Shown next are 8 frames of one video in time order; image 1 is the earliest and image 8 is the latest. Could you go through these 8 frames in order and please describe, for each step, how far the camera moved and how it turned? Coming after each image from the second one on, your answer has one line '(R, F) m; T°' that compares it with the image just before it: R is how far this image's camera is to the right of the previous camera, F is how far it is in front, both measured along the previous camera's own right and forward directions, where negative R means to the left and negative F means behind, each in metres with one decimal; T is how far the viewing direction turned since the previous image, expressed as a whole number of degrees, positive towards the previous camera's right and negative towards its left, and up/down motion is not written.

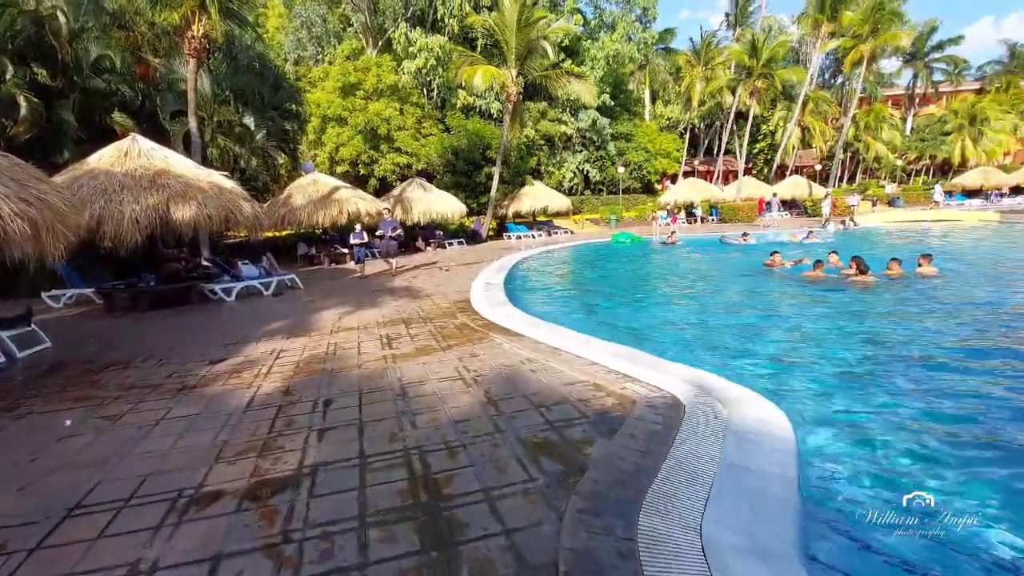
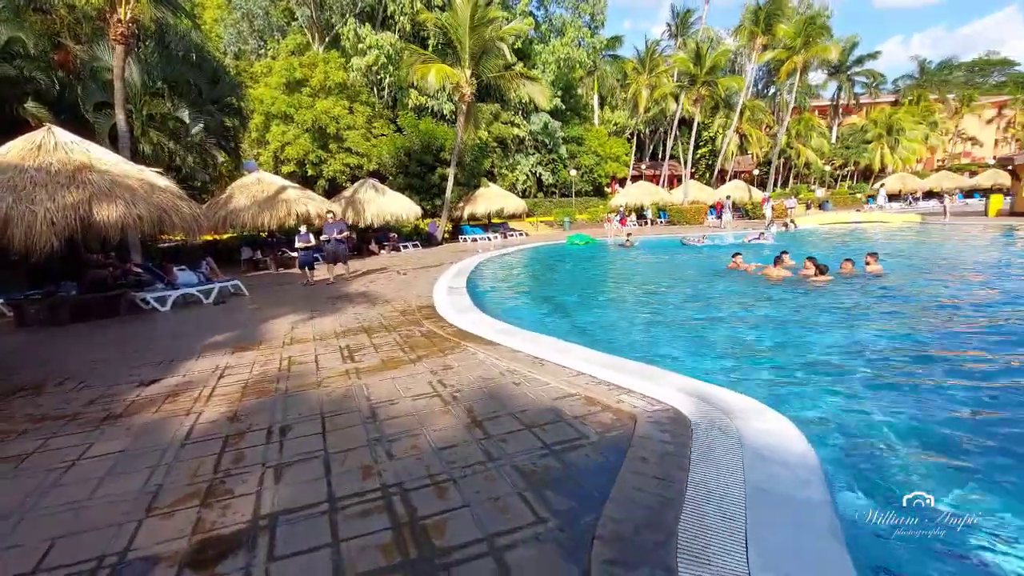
(-0.2, +0.3) m; +5°
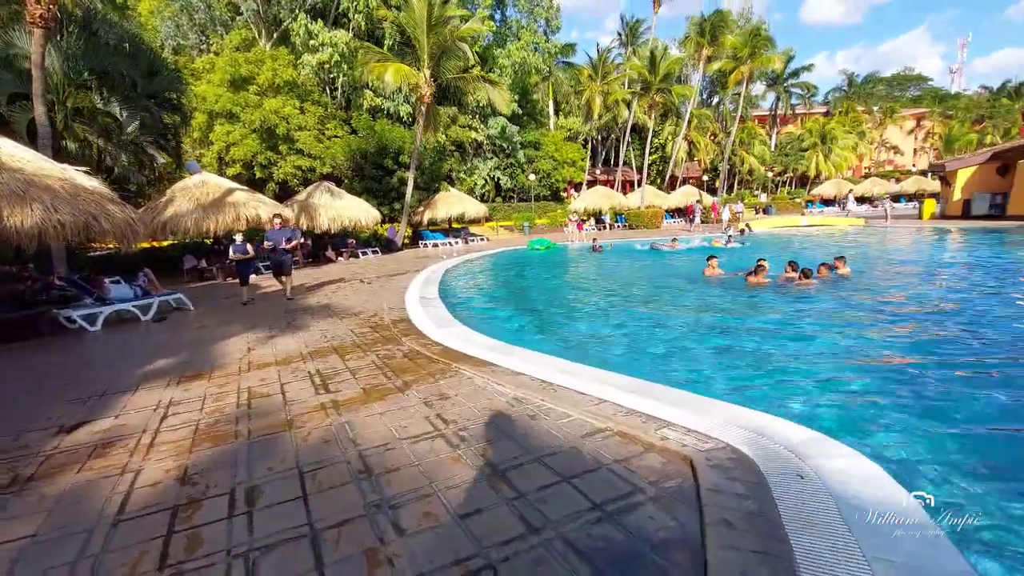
(-0.3, +0.5) m; +5°
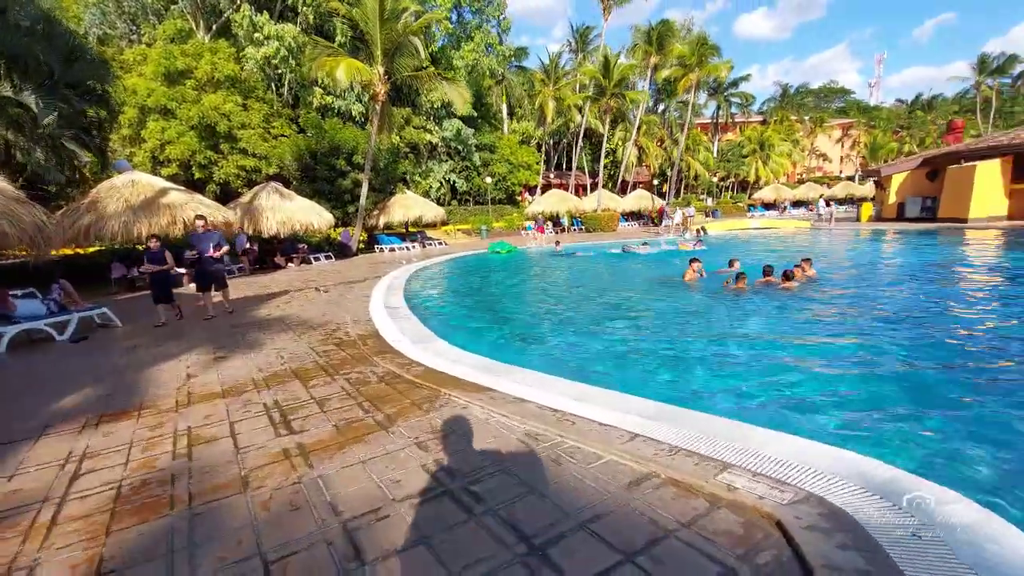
(-0.3, +0.5) m; +5°
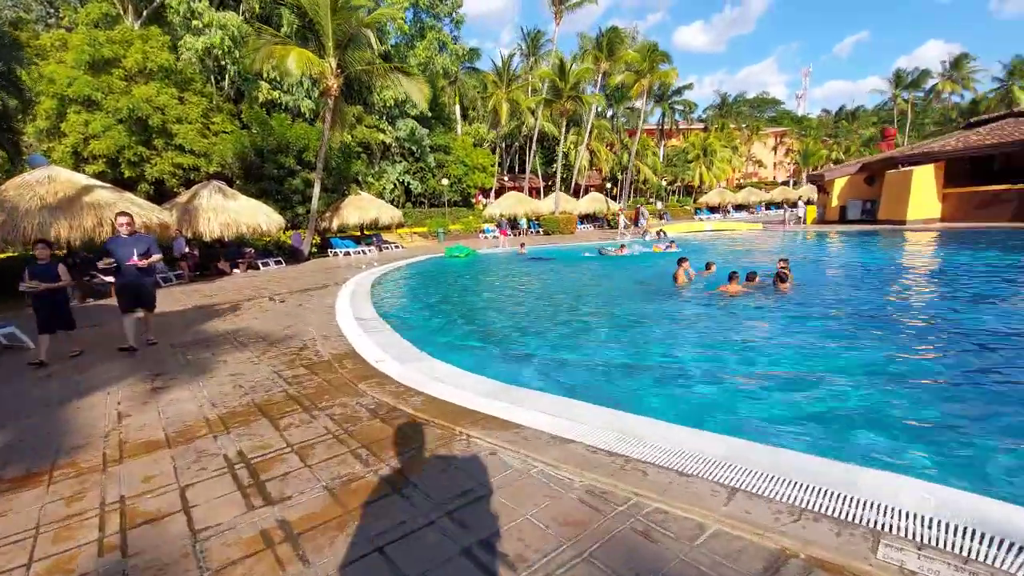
(-0.4, +0.6) m; +5°
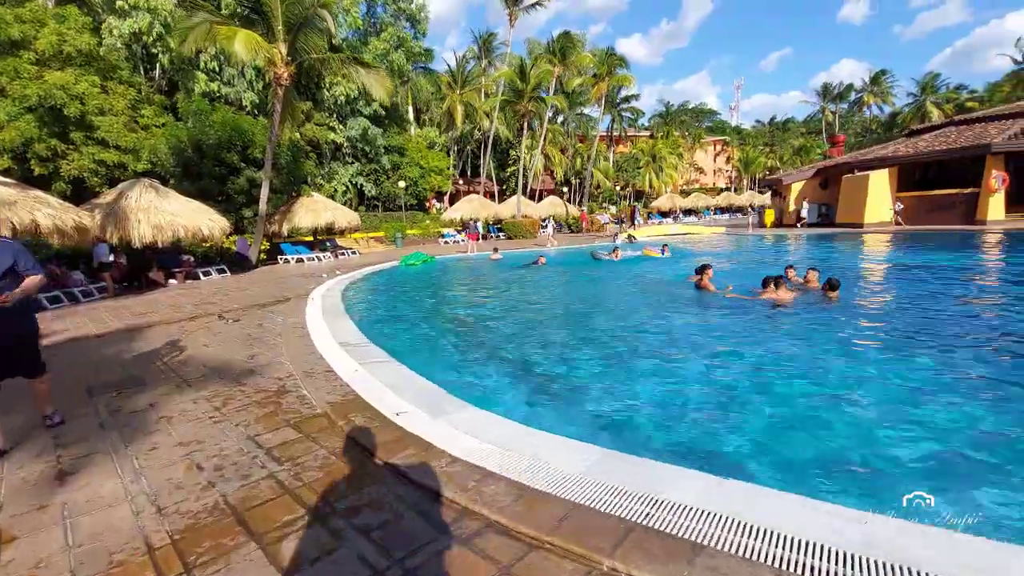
(-0.6, +1.0) m; +6°
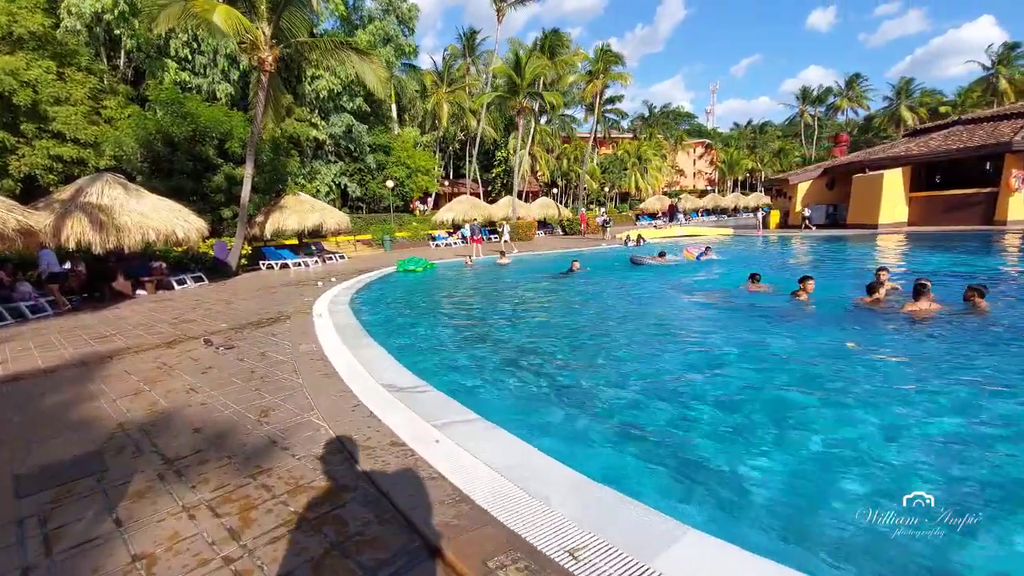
(-0.9, +1.3) m; +3°
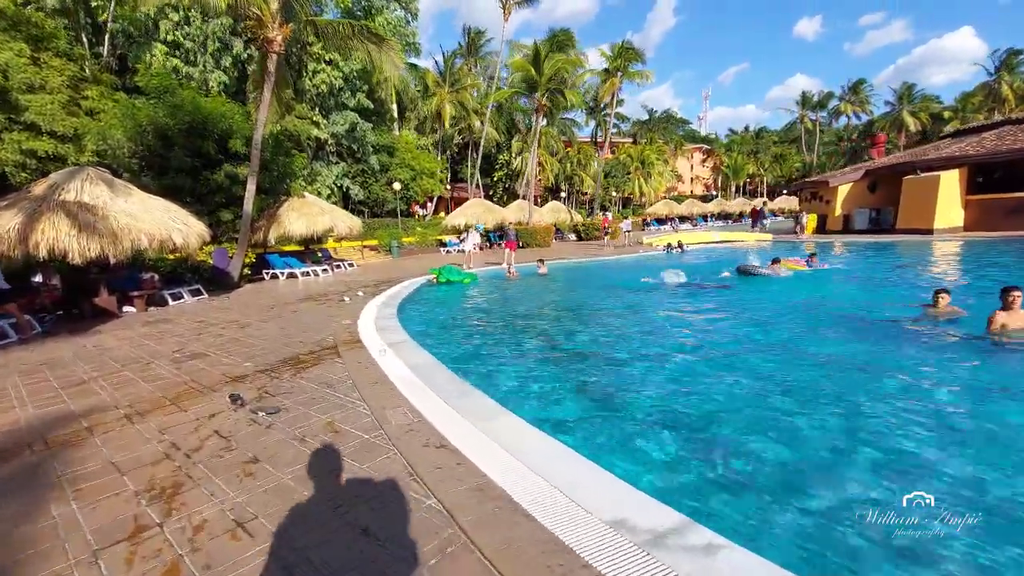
(-1.3, +1.7) m; +1°
